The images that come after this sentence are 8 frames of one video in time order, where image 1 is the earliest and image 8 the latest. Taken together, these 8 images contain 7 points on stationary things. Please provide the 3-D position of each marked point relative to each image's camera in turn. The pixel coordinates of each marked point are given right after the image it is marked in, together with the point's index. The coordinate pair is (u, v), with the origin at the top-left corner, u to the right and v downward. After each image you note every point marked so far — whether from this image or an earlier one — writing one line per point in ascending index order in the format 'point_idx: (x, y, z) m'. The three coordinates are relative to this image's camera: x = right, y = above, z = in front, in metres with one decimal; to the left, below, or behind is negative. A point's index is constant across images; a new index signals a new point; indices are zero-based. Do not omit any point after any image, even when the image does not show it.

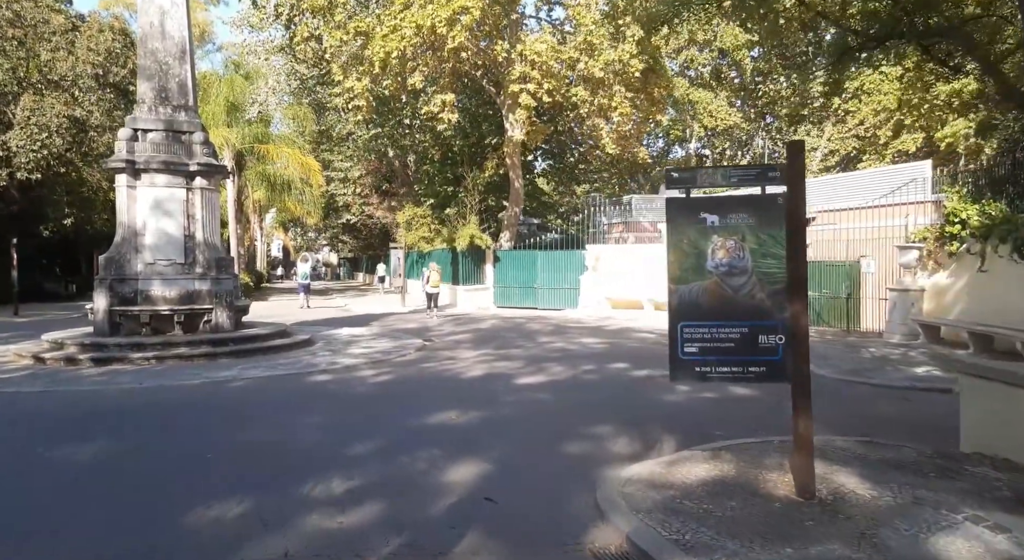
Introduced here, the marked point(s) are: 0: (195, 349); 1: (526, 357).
0: (-5.7, -1.3, +11.1) m
1: (+0.2, -1.4, +11.1) m
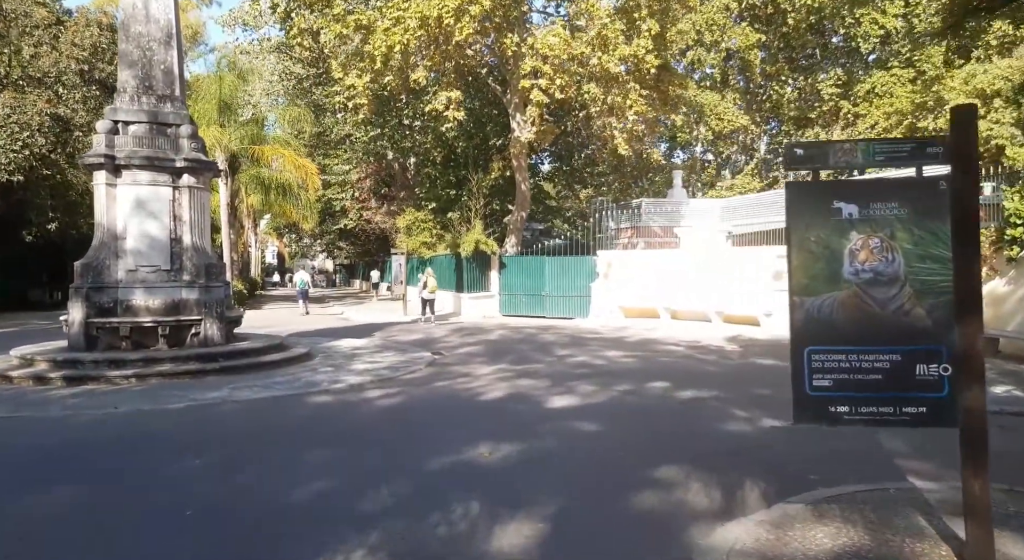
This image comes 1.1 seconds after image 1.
0: (-5.4, -1.4, +10.0) m
1: (+0.6, -1.5, +10.0) m
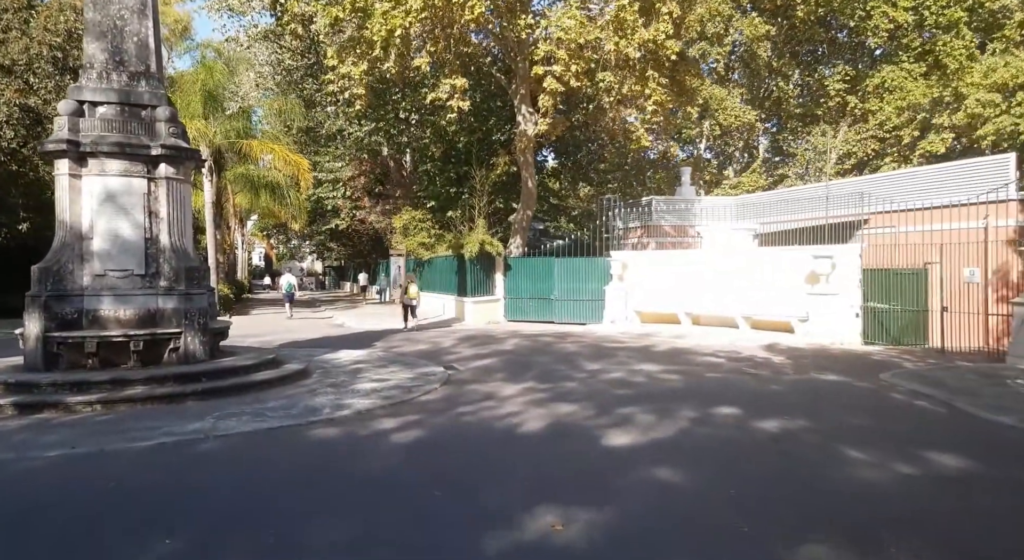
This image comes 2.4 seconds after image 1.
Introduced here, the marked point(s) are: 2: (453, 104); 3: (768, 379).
0: (-4.9, -1.5, +8.5) m
1: (+1.1, -1.6, +8.6) m
2: (-1.9, +5.7, +19.9) m
3: (+4.1, -1.6, +9.8) m
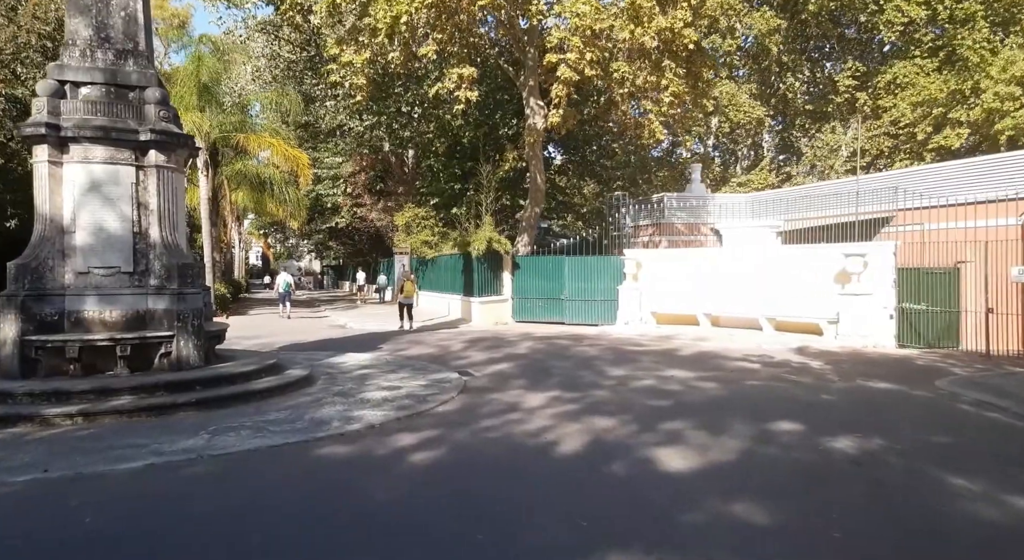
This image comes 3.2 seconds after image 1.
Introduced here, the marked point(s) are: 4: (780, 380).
0: (-4.5, -1.5, +7.6) m
1: (+1.4, -1.6, +7.8) m
2: (-1.6, +5.7, +19.0) m
3: (+4.4, -1.6, +9.0) m
4: (+4.1, -1.5, +9.5) m
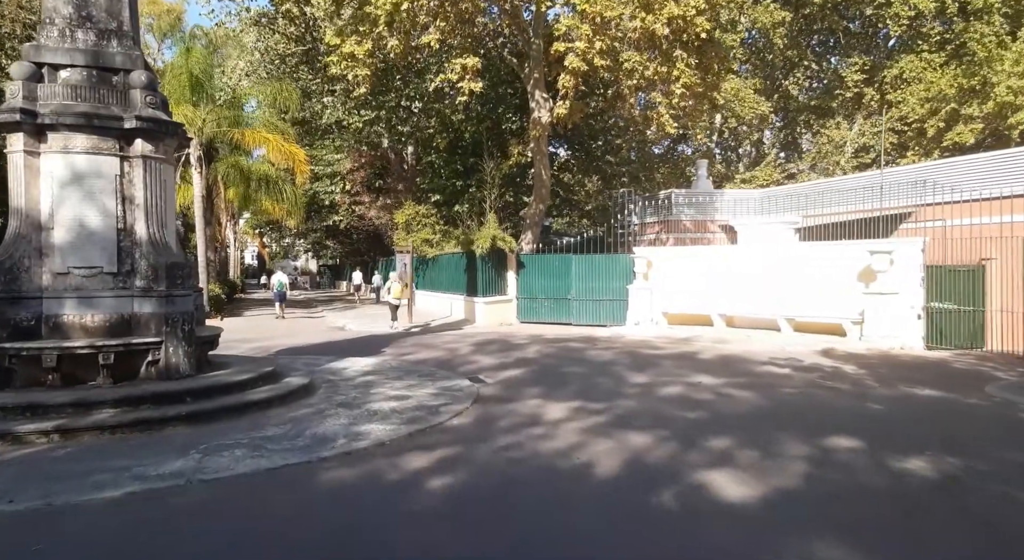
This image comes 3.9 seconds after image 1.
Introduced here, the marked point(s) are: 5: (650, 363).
0: (-4.3, -1.5, +6.9) m
1: (+1.7, -1.6, +7.1) m
2: (-1.4, +5.7, +18.3) m
3: (+4.7, -1.5, +8.3) m
4: (+4.4, -1.5, +8.9) m
5: (+2.5, -1.5, +11.1) m
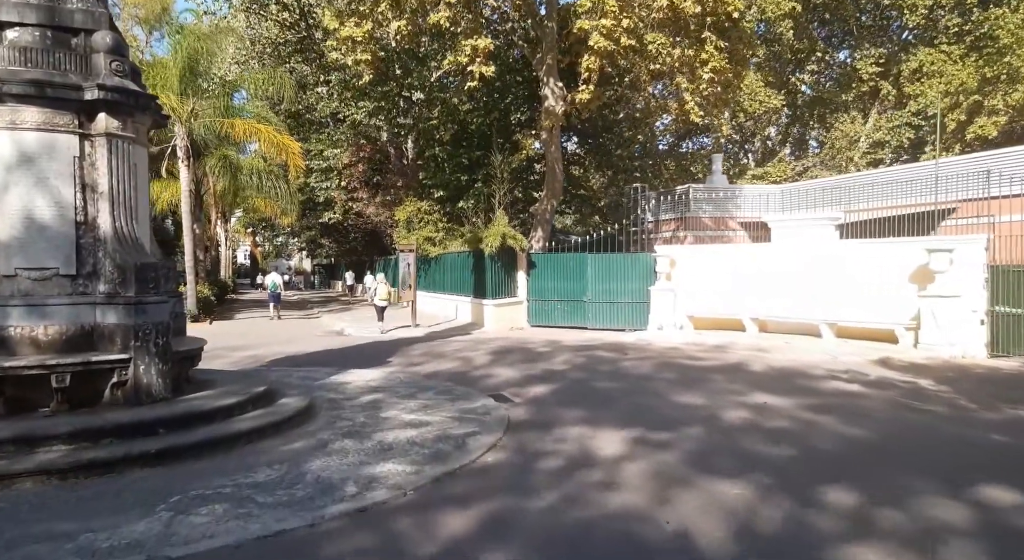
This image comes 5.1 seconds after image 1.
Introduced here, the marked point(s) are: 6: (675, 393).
0: (-3.8, -1.5, +5.5) m
1: (+2.1, -1.6, +5.8) m
2: (-1.1, +5.7, +16.9) m
3: (+5.1, -1.6, +7.0) m
4: (+4.8, -1.6, +7.6) m
5: (+2.9, -1.5, +9.8) m
6: (+2.3, -1.6, +8.8) m
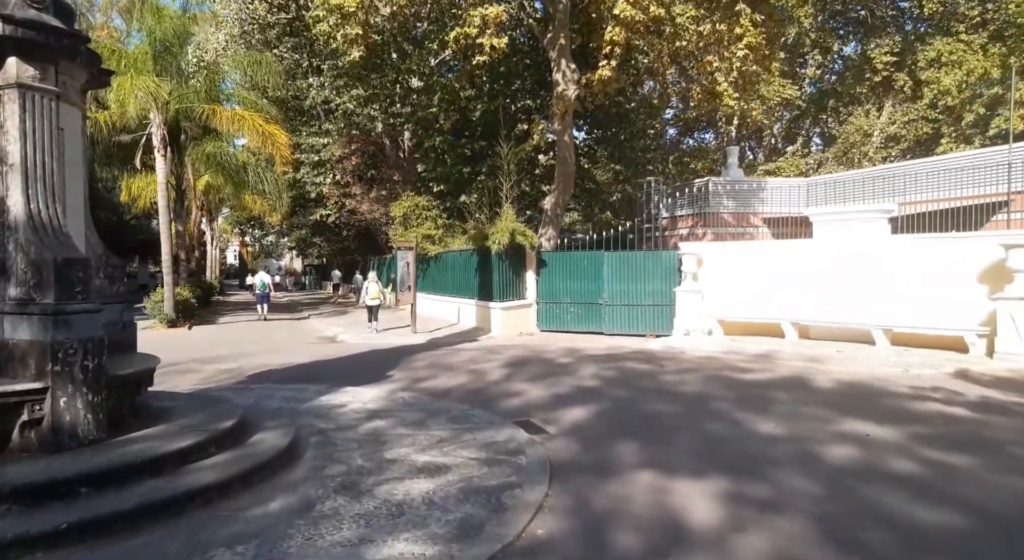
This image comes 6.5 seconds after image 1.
0: (-3.4, -1.5, +3.8) m
1: (+2.5, -1.6, +4.2) m
2: (-0.8, +5.7, +15.3) m
3: (+5.5, -1.6, +5.5) m
4: (+5.2, -1.6, +6.0) m
5: (+3.3, -1.6, +8.2) m
6: (+2.7, -1.6, +7.2) m
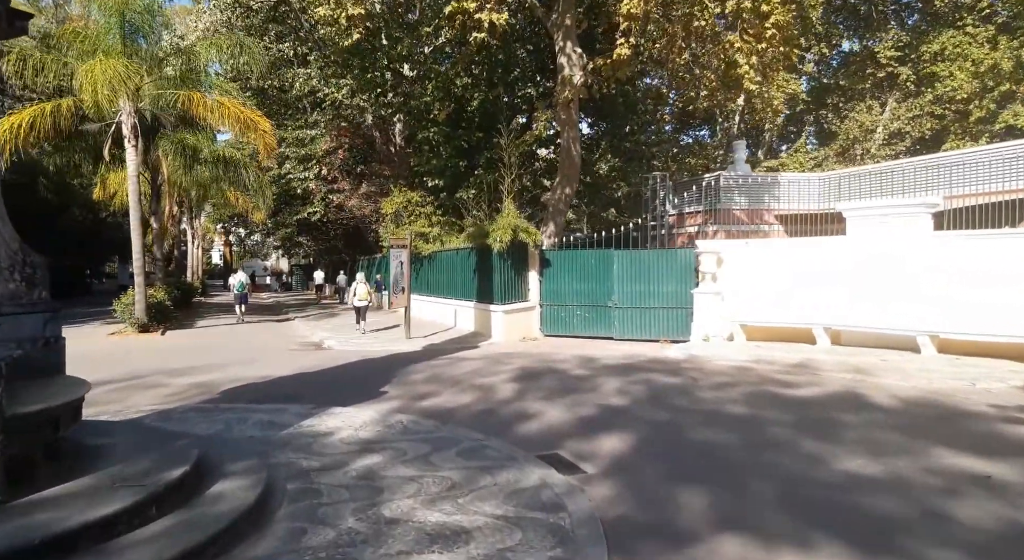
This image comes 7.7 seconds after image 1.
0: (-3.1, -1.6, +2.5) m
1: (+2.8, -1.7, +2.9) m
2: (-0.7, +5.7, +14.0) m
3: (+5.8, -1.6, +4.3) m
4: (+5.5, -1.6, +4.8) m
5: (+3.5, -1.6, +6.9) m
6: (+2.9, -1.6, +6.0) m
